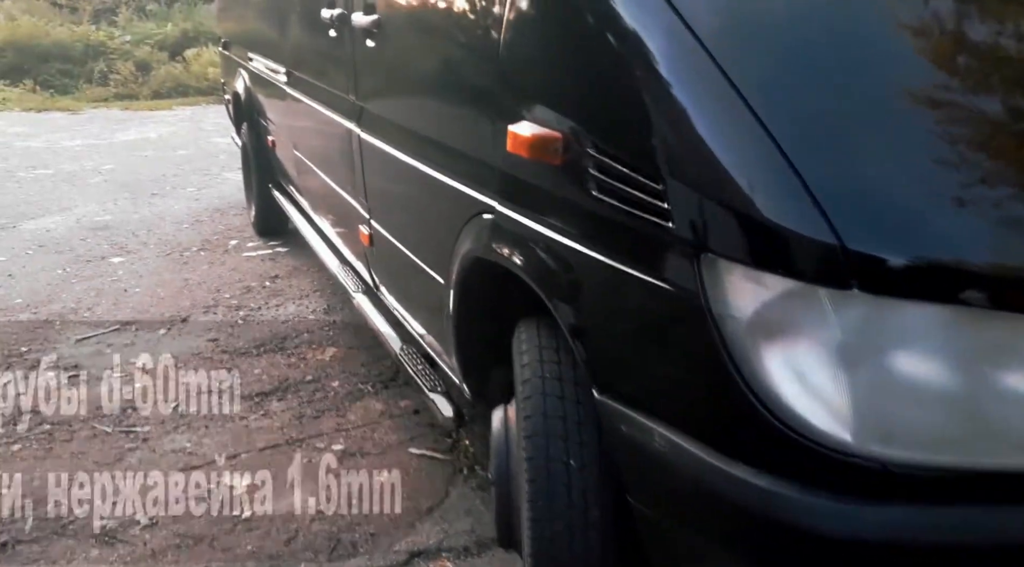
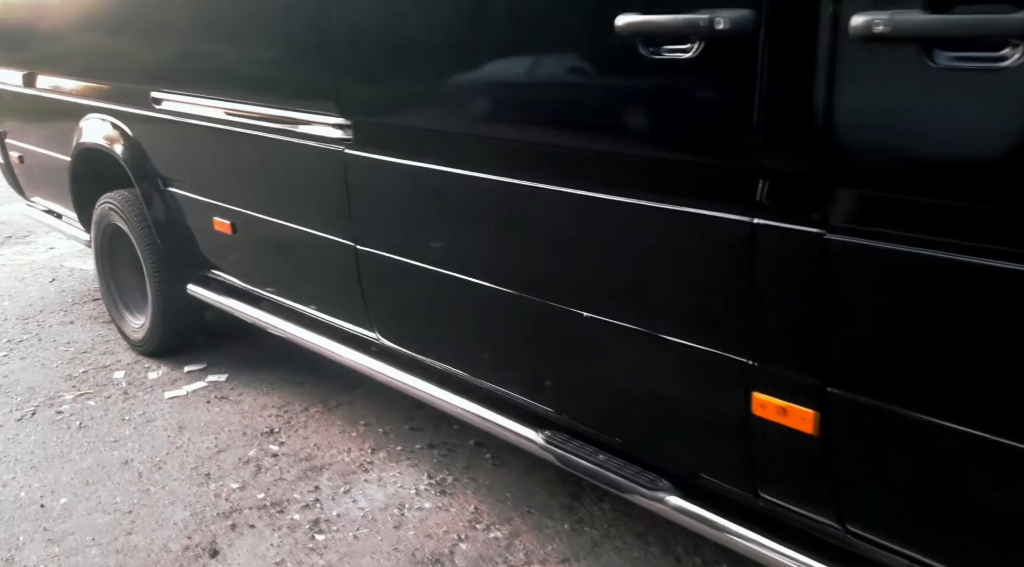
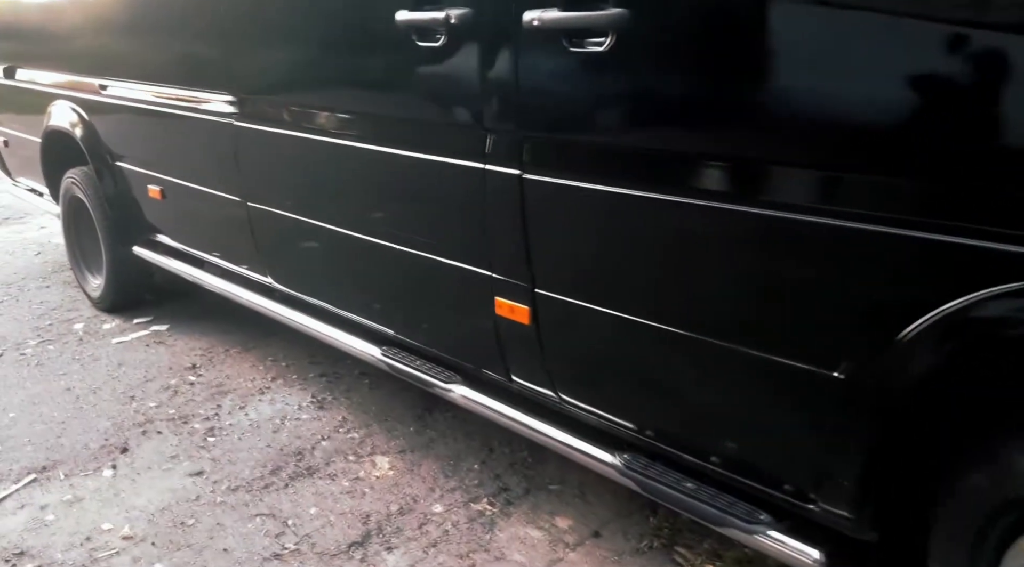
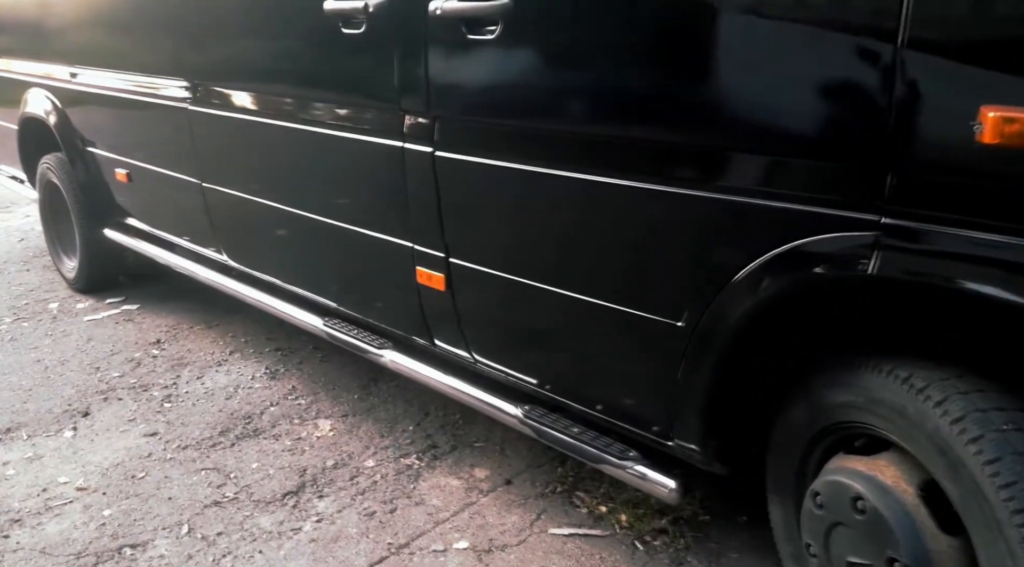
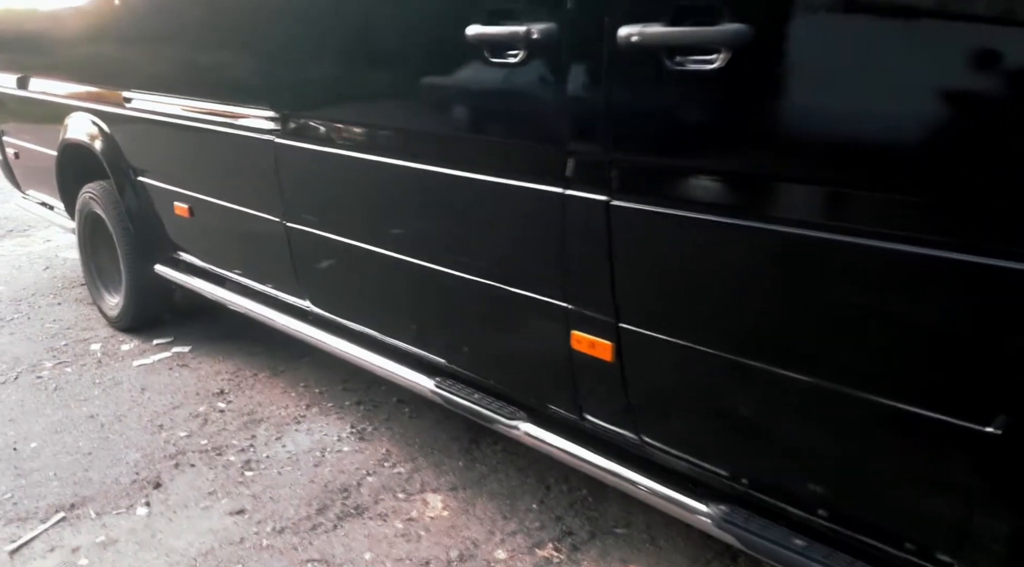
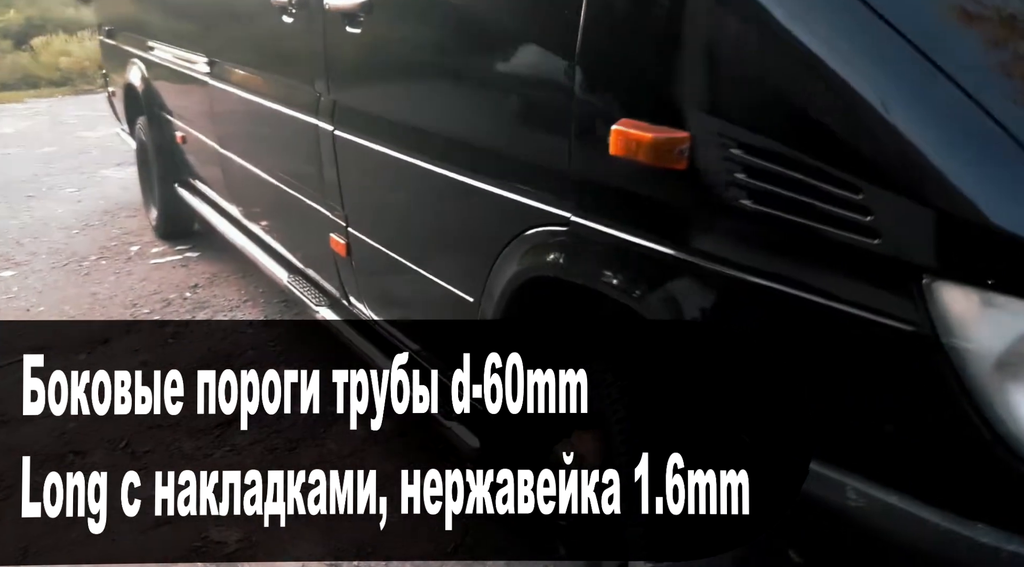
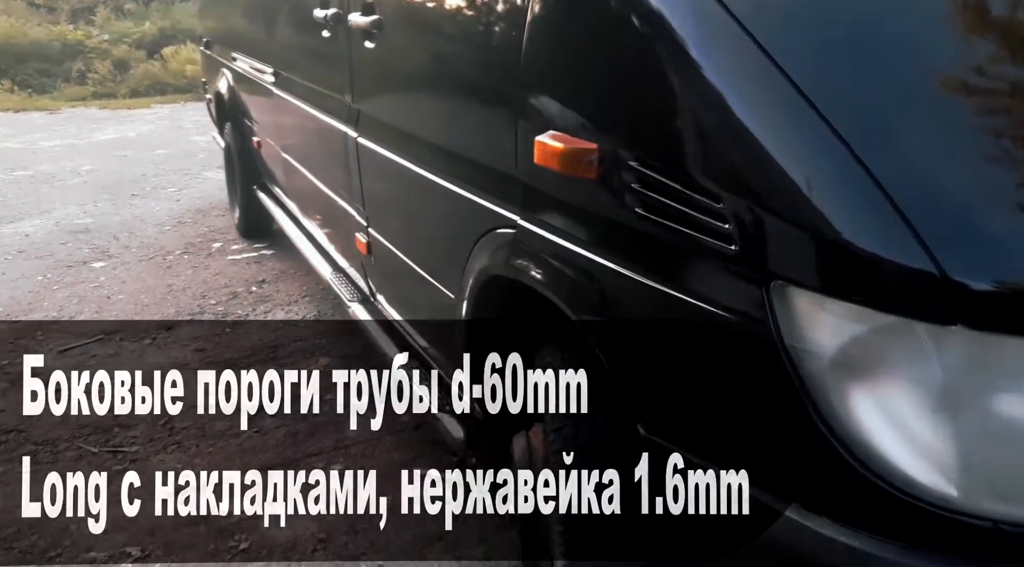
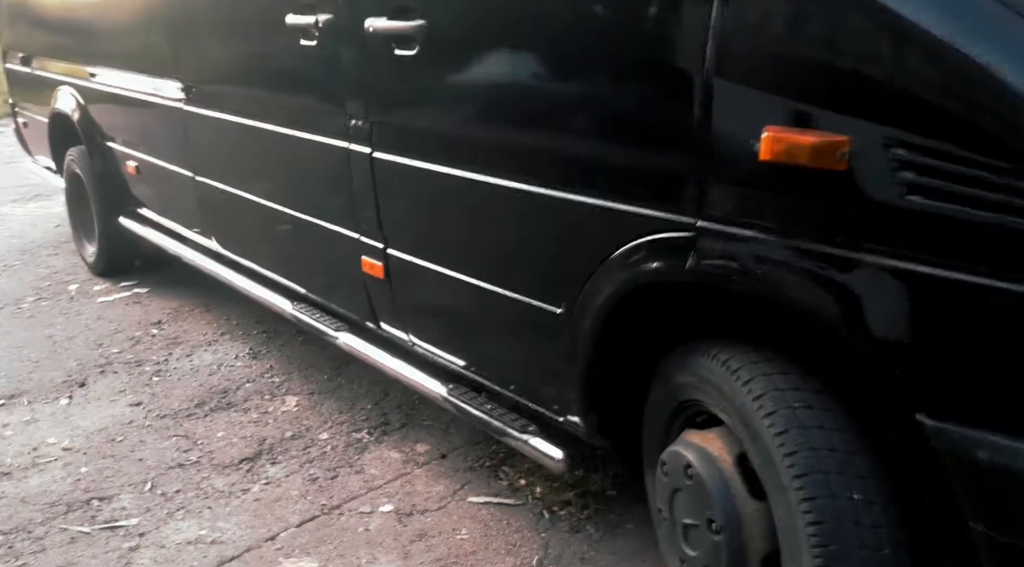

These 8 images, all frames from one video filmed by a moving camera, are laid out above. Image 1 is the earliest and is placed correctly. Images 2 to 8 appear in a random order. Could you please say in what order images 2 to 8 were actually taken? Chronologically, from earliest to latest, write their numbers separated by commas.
7, 6, 8, 4, 3, 5, 2
